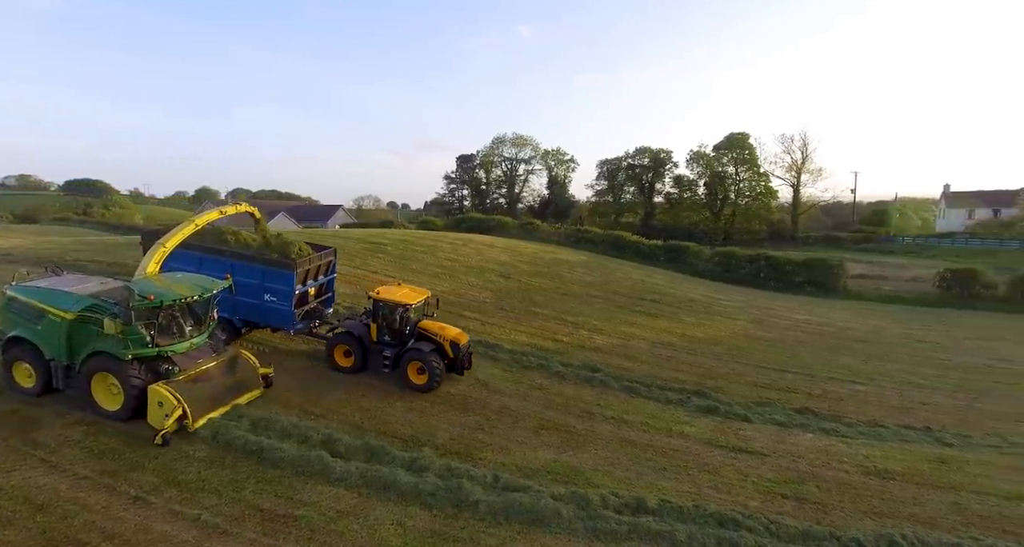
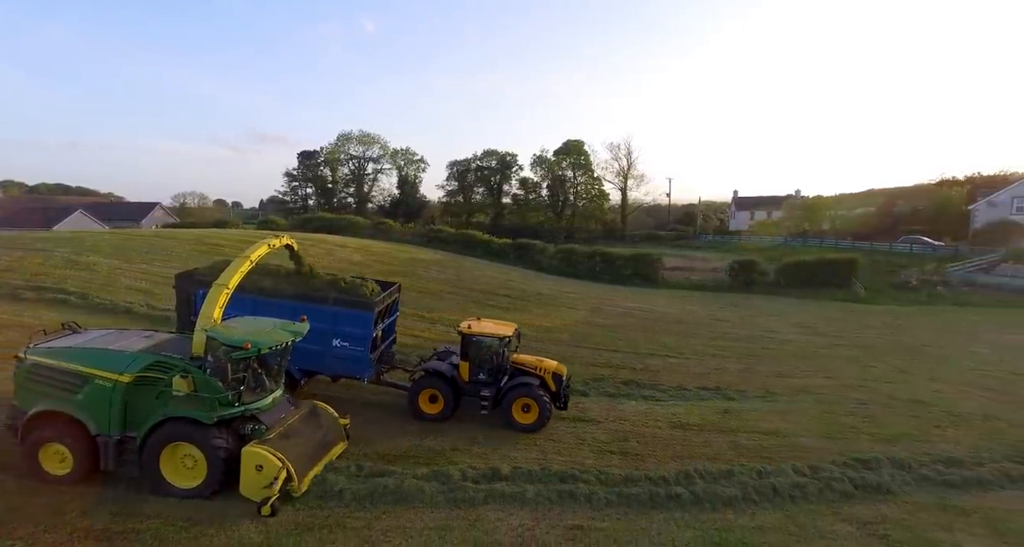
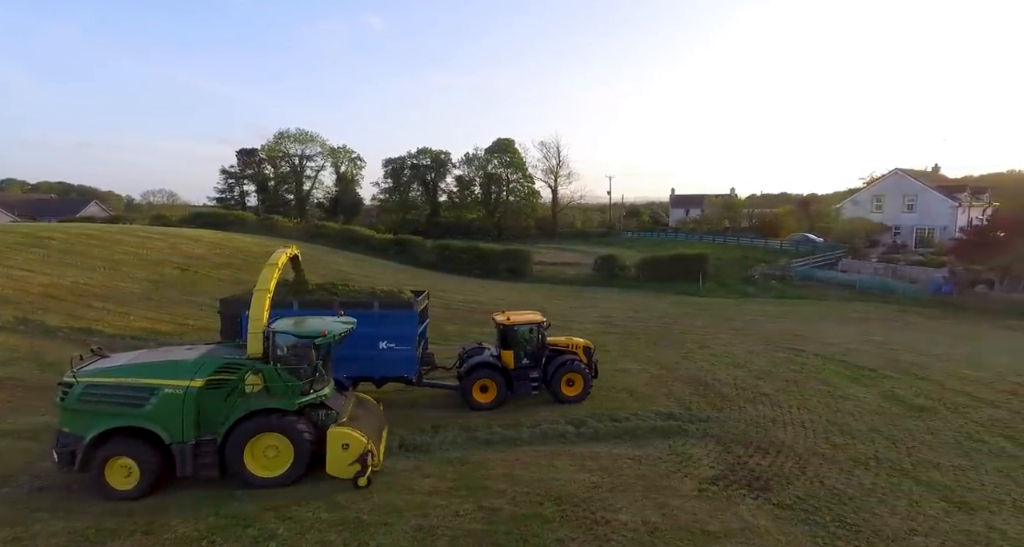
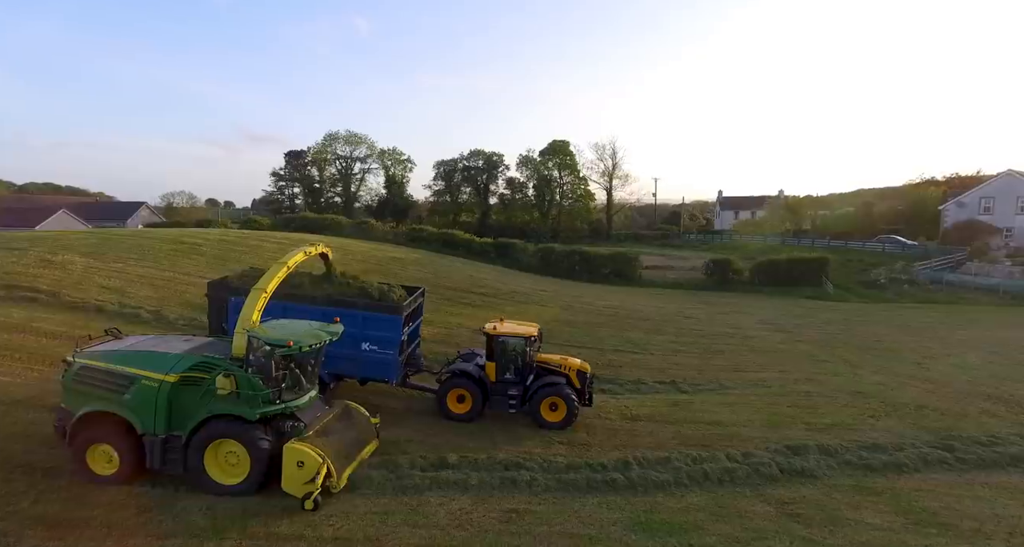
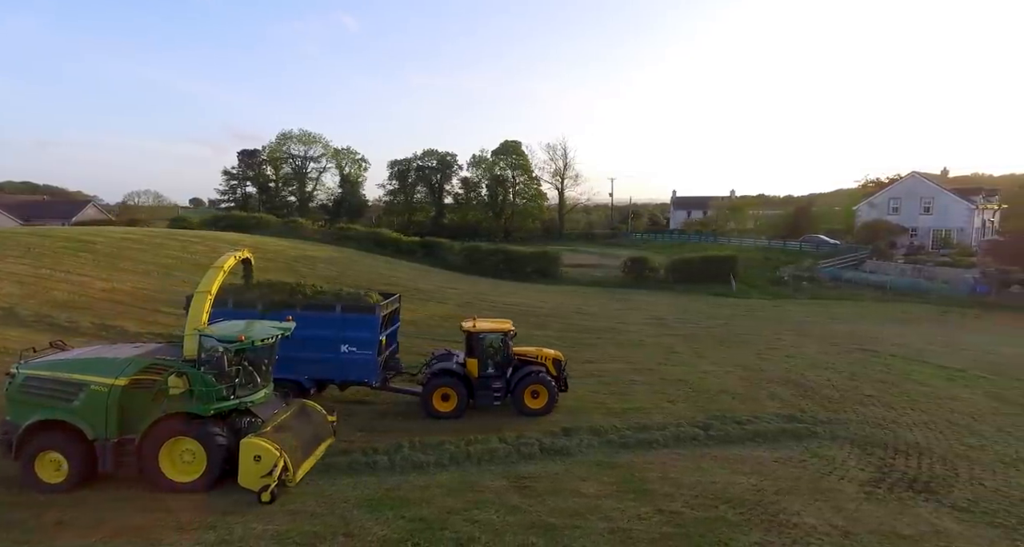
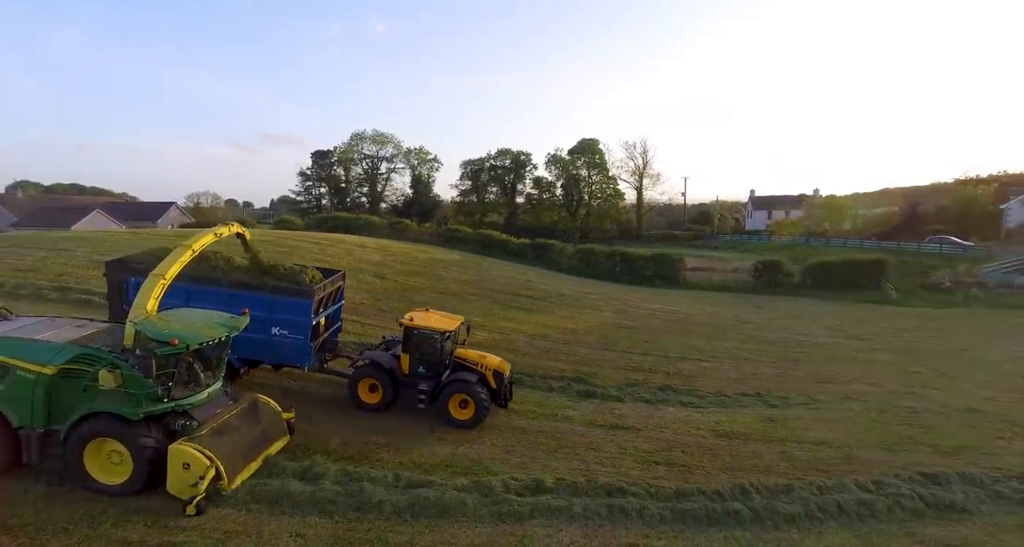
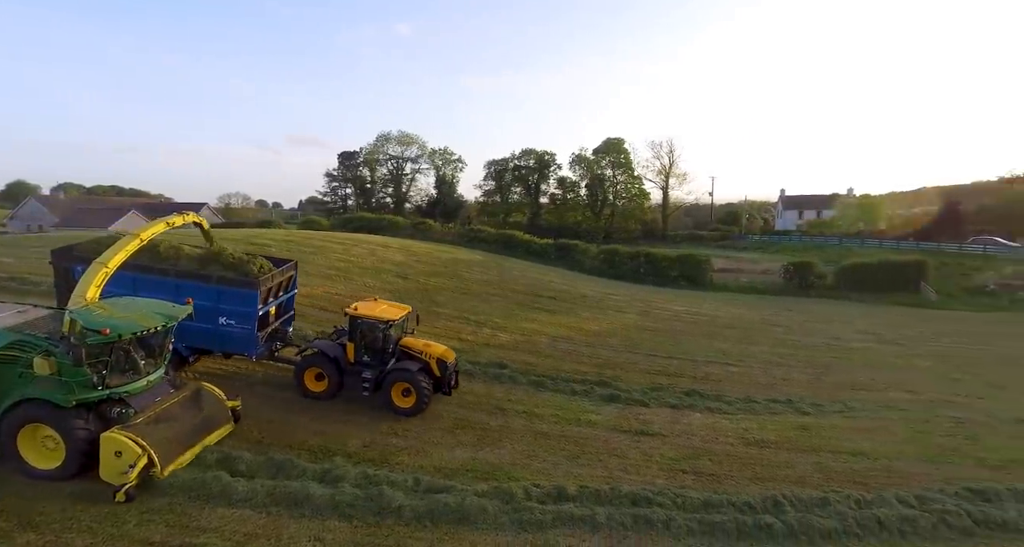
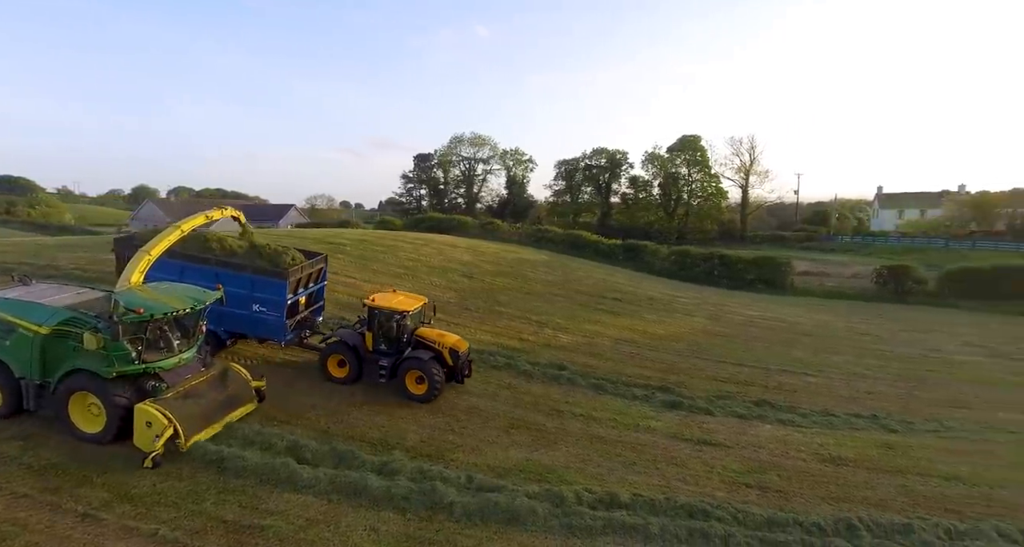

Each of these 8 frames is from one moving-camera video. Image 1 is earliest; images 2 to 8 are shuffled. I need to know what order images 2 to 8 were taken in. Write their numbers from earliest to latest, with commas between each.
8, 7, 6, 2, 4, 5, 3
